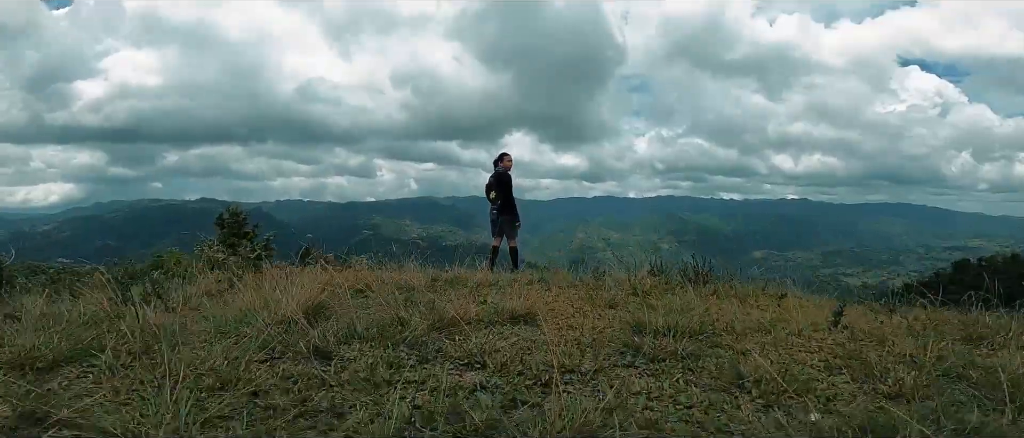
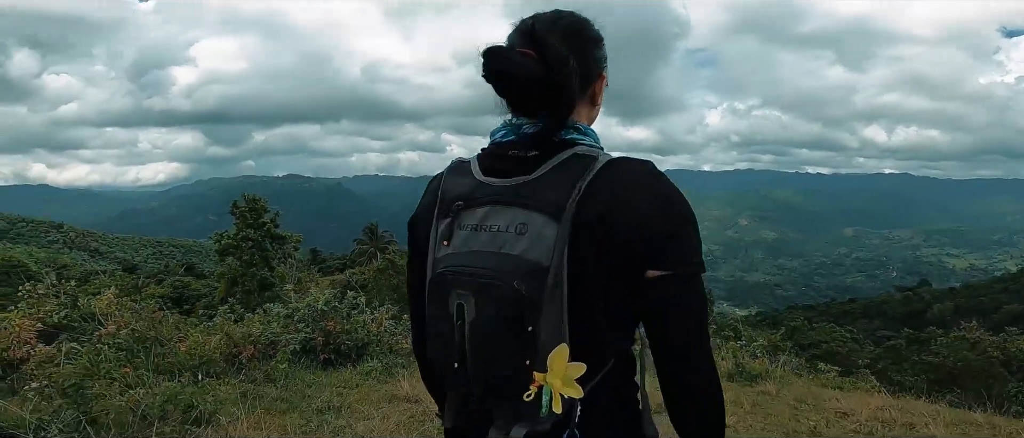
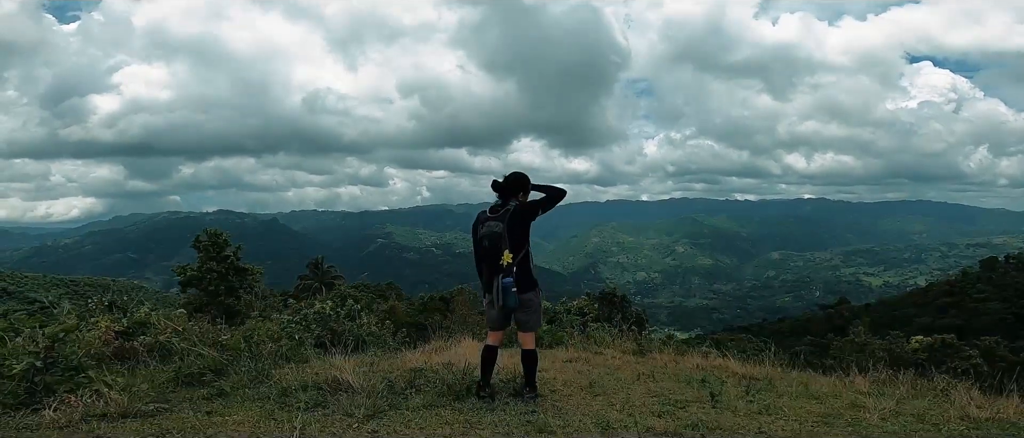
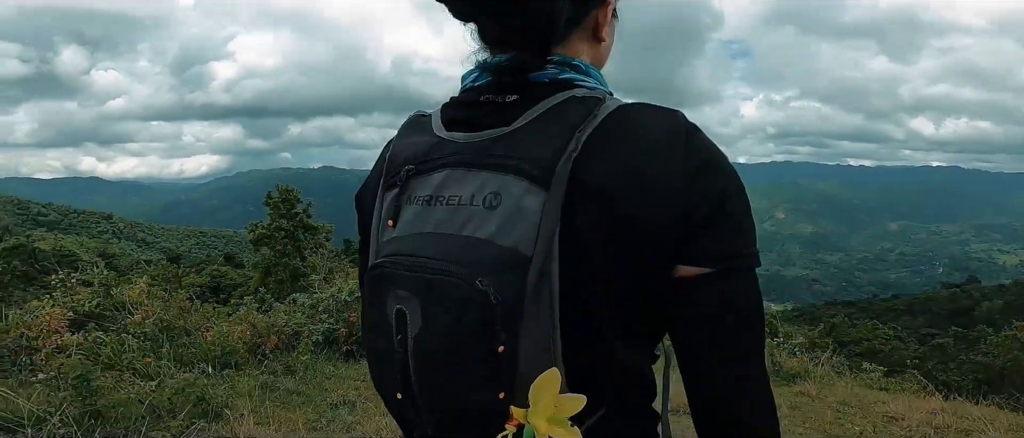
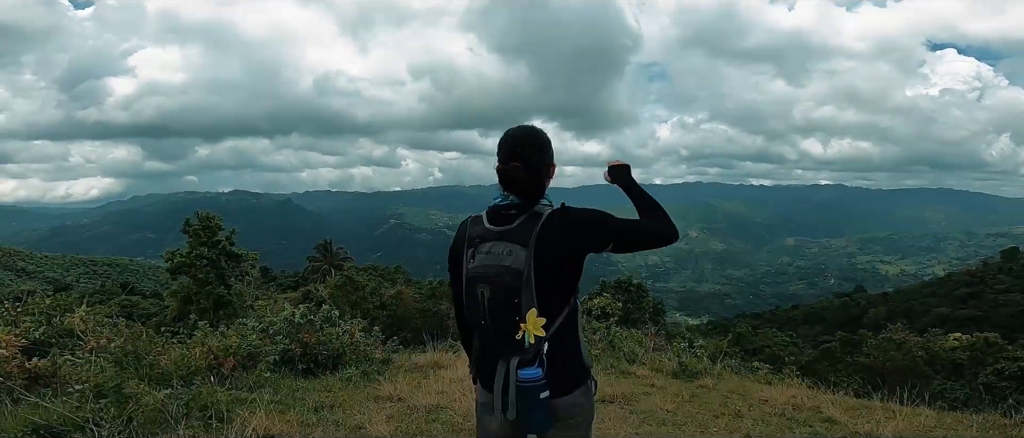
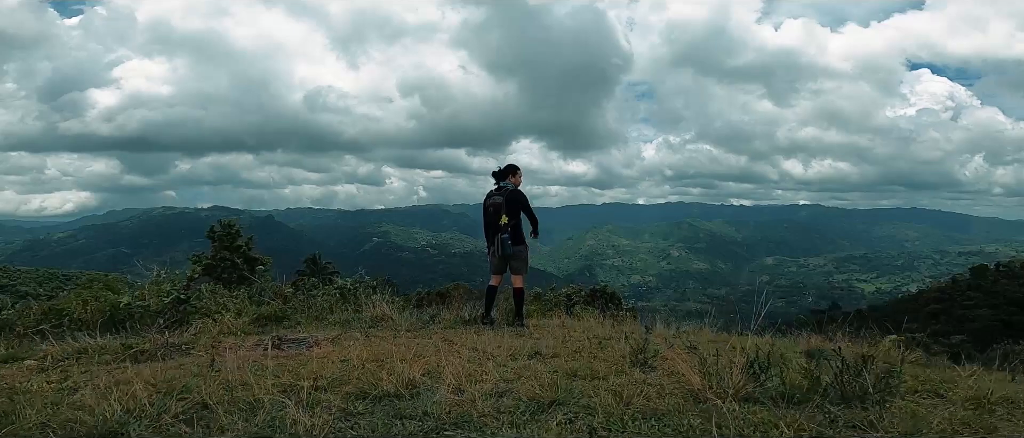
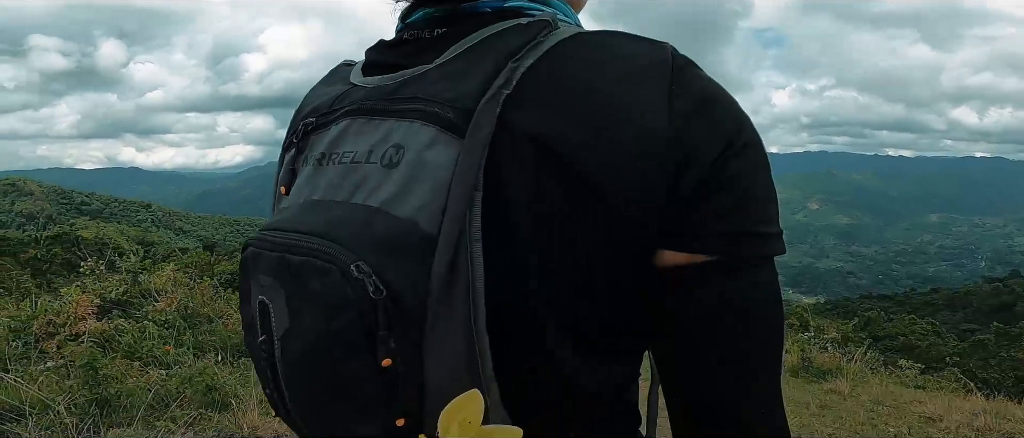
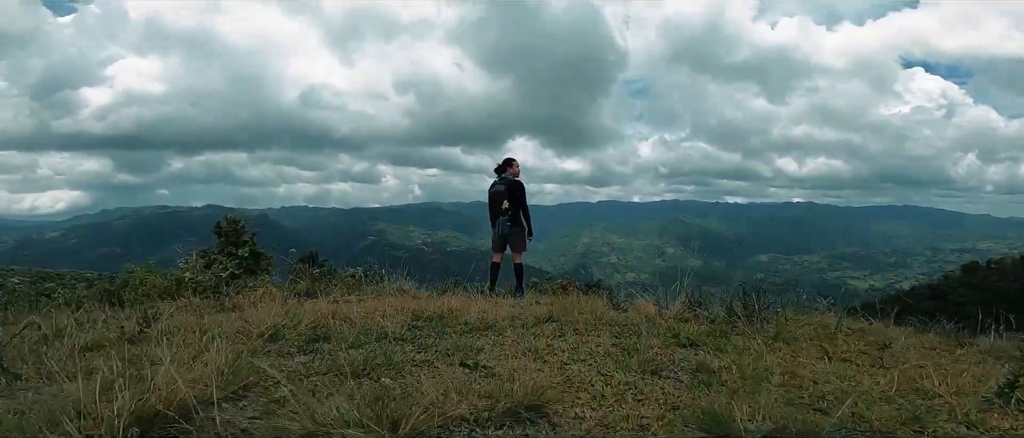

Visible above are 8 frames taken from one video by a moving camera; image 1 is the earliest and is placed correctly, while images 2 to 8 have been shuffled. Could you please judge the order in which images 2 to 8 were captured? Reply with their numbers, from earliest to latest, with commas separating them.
8, 6, 3, 5, 2, 4, 7
